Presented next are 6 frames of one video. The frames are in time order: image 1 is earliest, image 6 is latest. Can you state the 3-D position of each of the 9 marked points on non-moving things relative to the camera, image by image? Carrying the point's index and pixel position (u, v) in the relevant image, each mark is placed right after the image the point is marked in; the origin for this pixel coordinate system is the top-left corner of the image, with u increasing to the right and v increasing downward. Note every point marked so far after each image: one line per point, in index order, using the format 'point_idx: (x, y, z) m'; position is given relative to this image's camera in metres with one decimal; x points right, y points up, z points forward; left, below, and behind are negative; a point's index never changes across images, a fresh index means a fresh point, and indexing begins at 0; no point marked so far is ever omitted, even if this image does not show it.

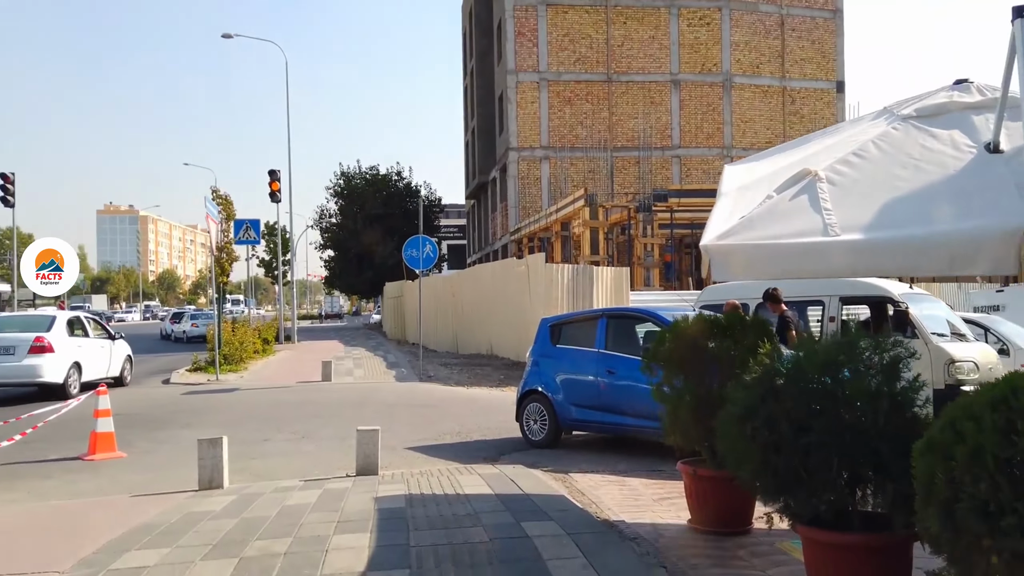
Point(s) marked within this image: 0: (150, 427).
0: (-4.6, -1.8, +10.3) m
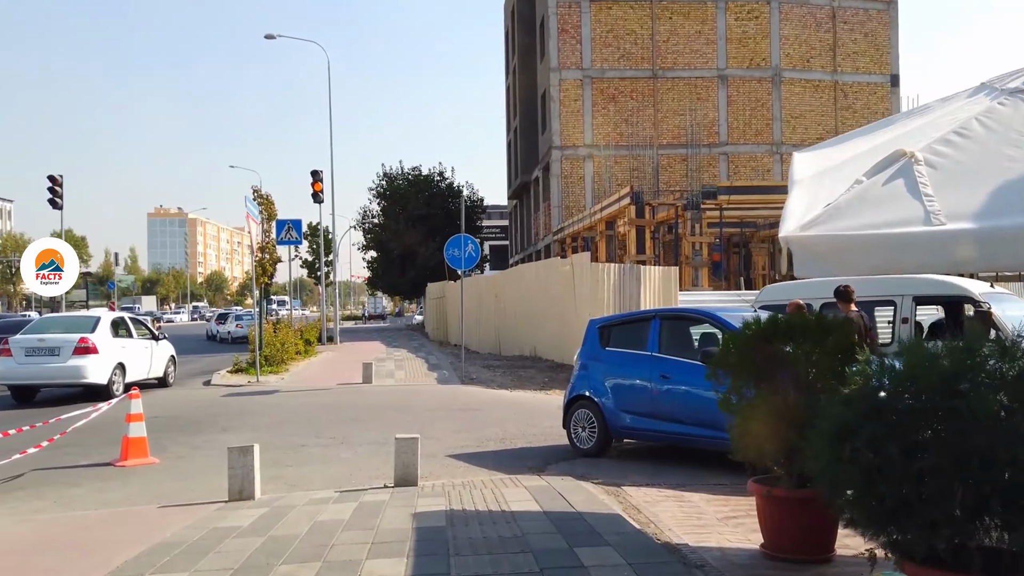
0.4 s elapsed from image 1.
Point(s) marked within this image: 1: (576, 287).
0: (-4.0, -1.8, +10.1) m
1: (+1.4, 0.0, +17.6) m
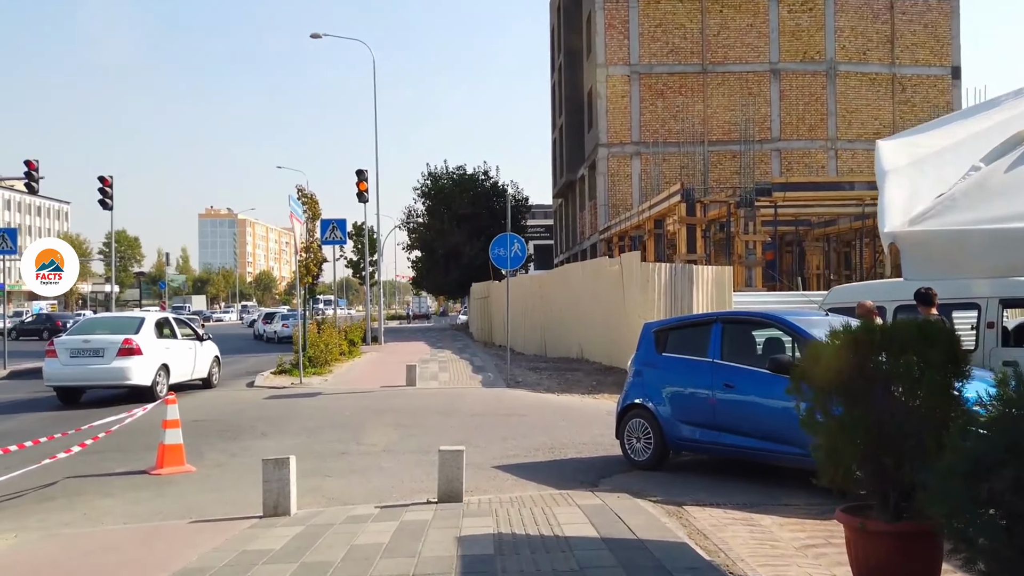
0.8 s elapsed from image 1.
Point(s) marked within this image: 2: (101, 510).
0: (-3.4, -1.8, +9.8) m
1: (+2.3, 0.0, +17.0) m
2: (-3.2, -1.7, +6.4) m
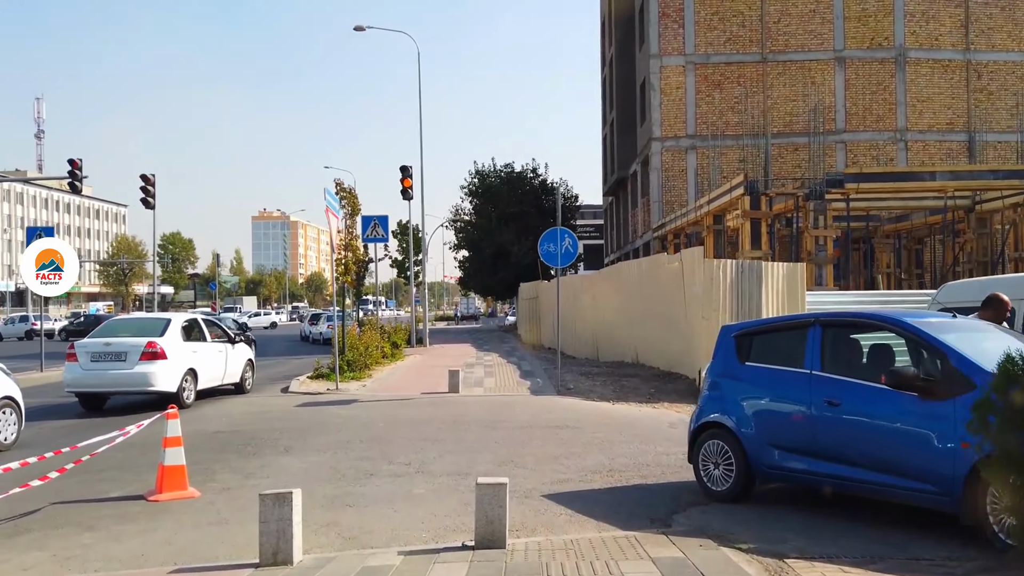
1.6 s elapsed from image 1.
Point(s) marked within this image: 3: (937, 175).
0: (-2.9, -1.7, +8.8) m
1: (+3.3, 0.0, +15.6) m
2: (-2.8, -1.7, +5.4) m
3: (+10.2, +2.7, +19.8) m
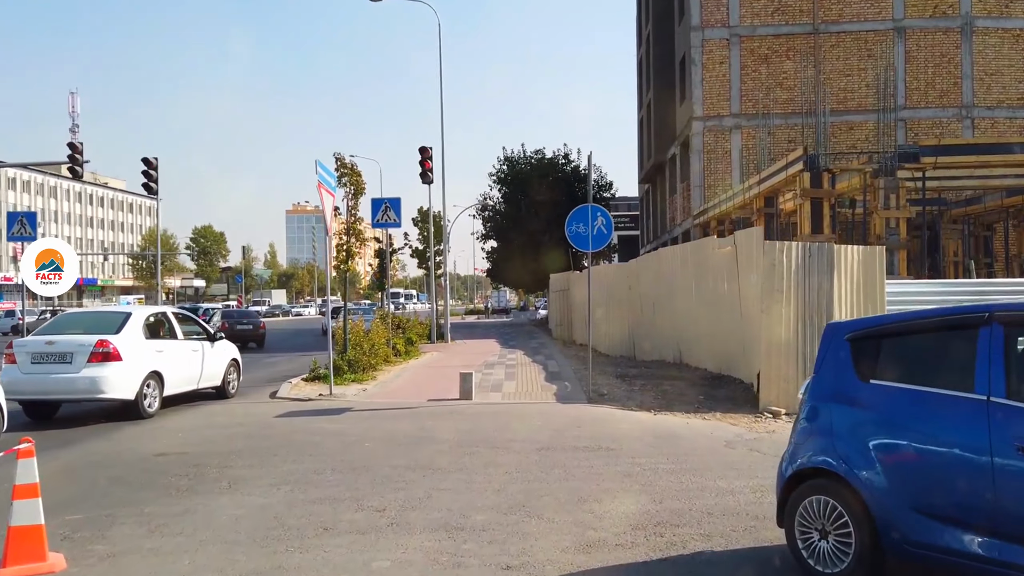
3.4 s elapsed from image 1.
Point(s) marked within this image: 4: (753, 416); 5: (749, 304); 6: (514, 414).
0: (-2.8, -1.6, +6.7) m
1: (+3.7, +0.2, +13.3) m
2: (-2.9, -1.6, +3.3) m
3: (+10.8, +2.9, +17.1) m
4: (+3.5, -1.9, +12.0) m
5: (+3.7, -0.3, +13.0) m
6: (0.0, -1.7, +10.9) m
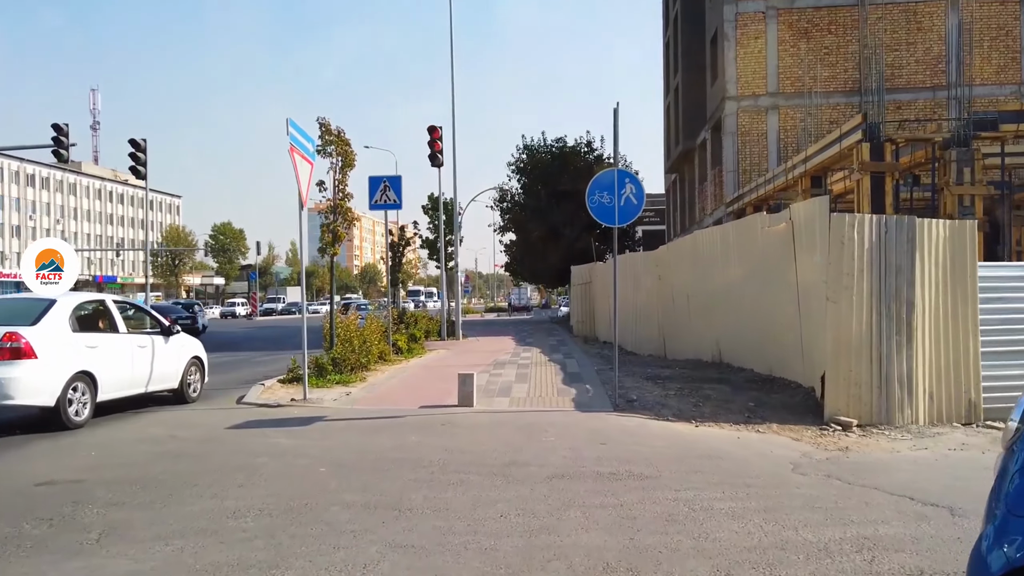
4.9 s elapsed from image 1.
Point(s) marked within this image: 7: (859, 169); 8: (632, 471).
0: (-2.8, -1.4, +4.6) m
1: (+3.8, +0.4, +11.0) m
2: (-3.0, -1.4, +1.2) m
3: (+11.0, +3.2, +14.7) m
4: (+3.6, -1.7, +9.8) m
5: (+3.9, 0.0, +10.7) m
6: (+0.1, -1.5, +8.8) m
7: (+6.3, +2.1, +14.9) m
8: (+1.0, -1.5, +6.8) m
